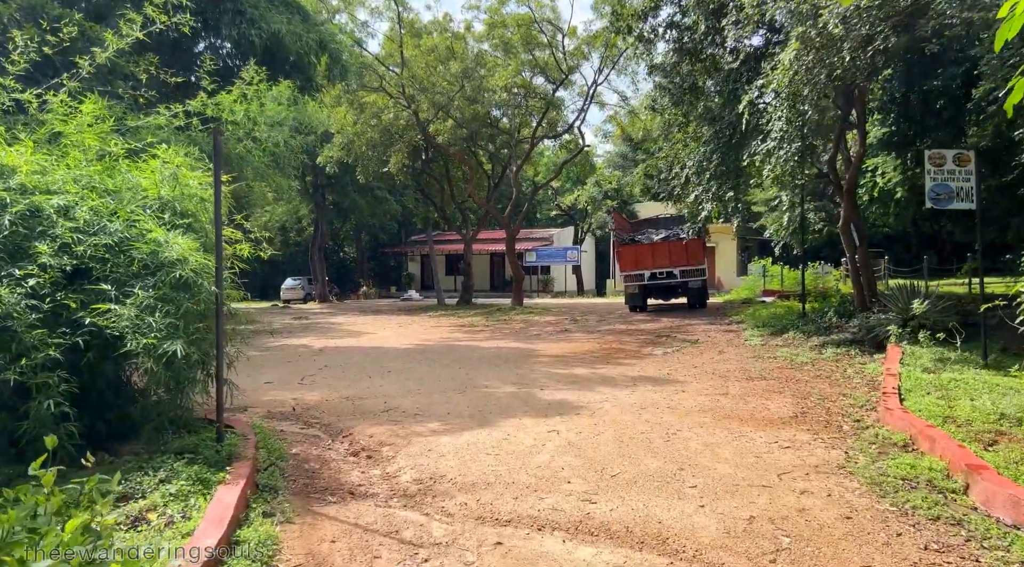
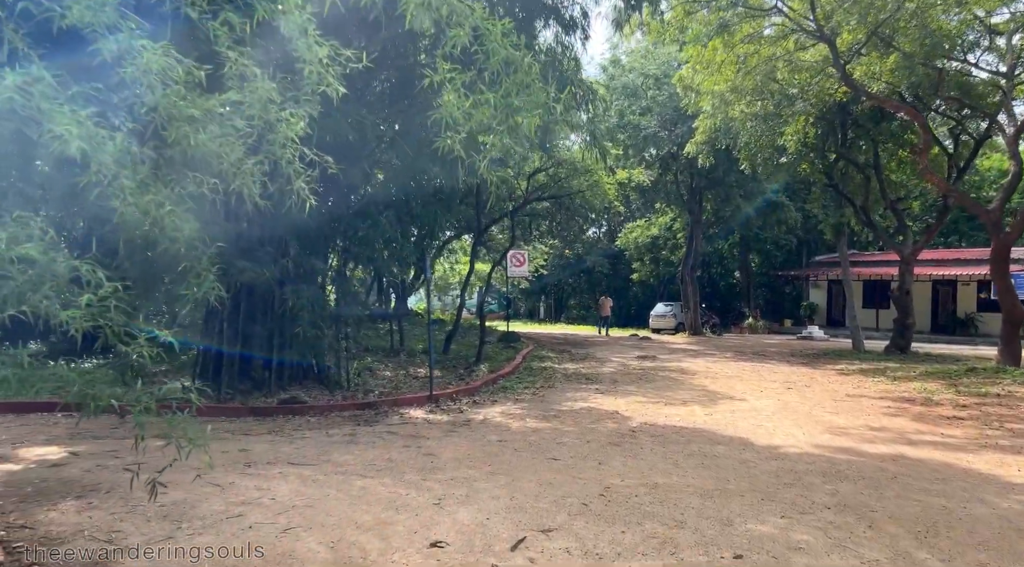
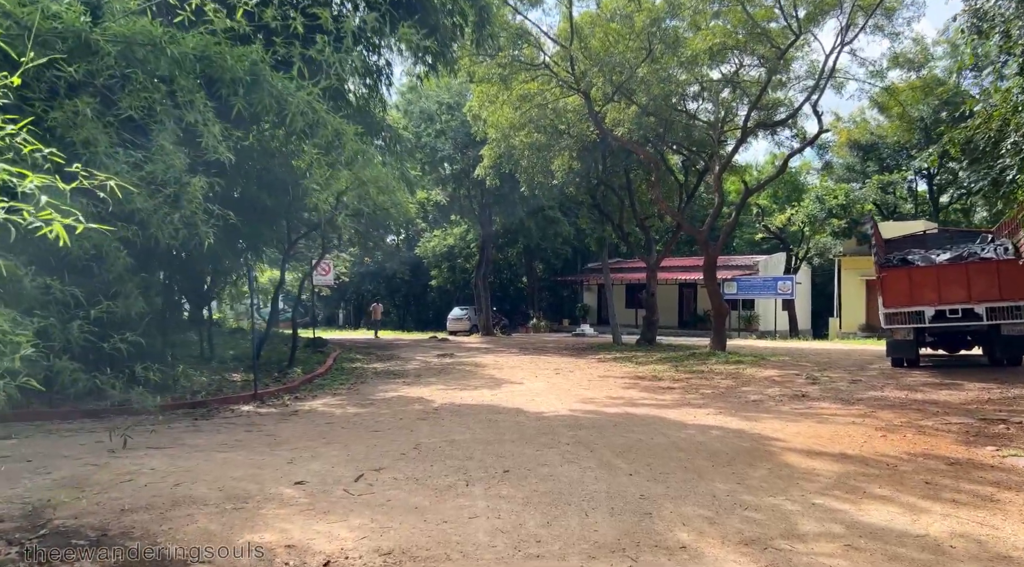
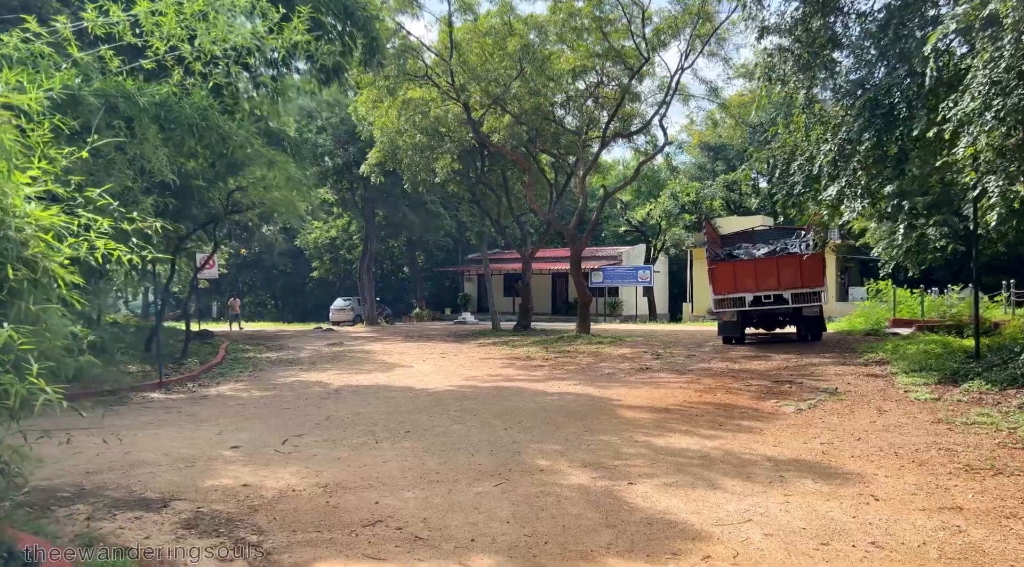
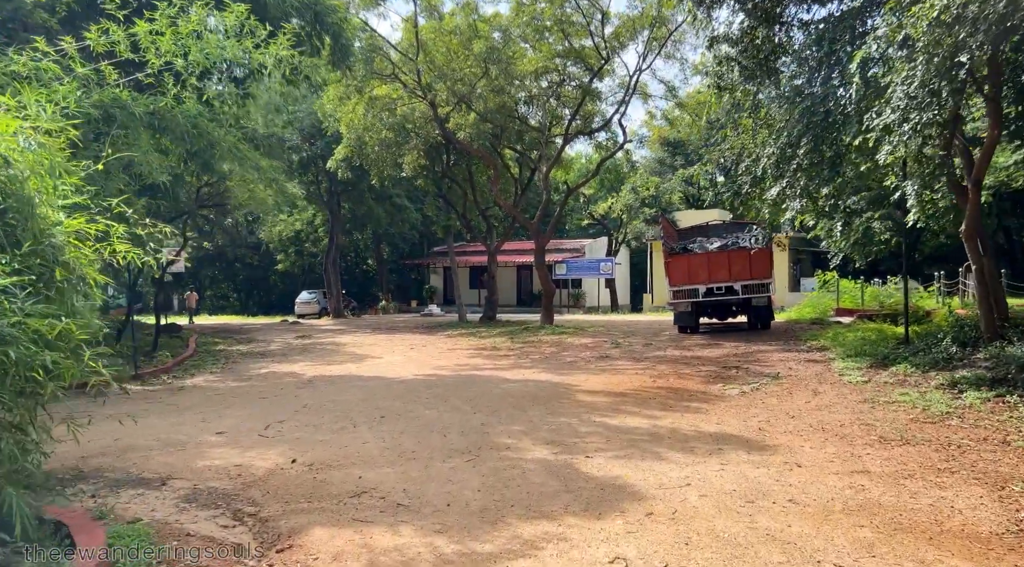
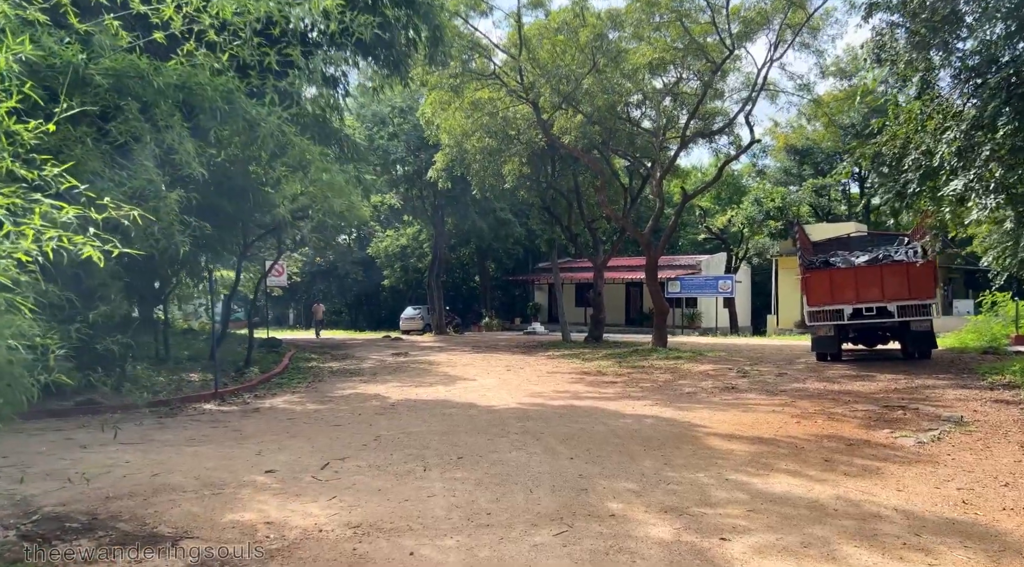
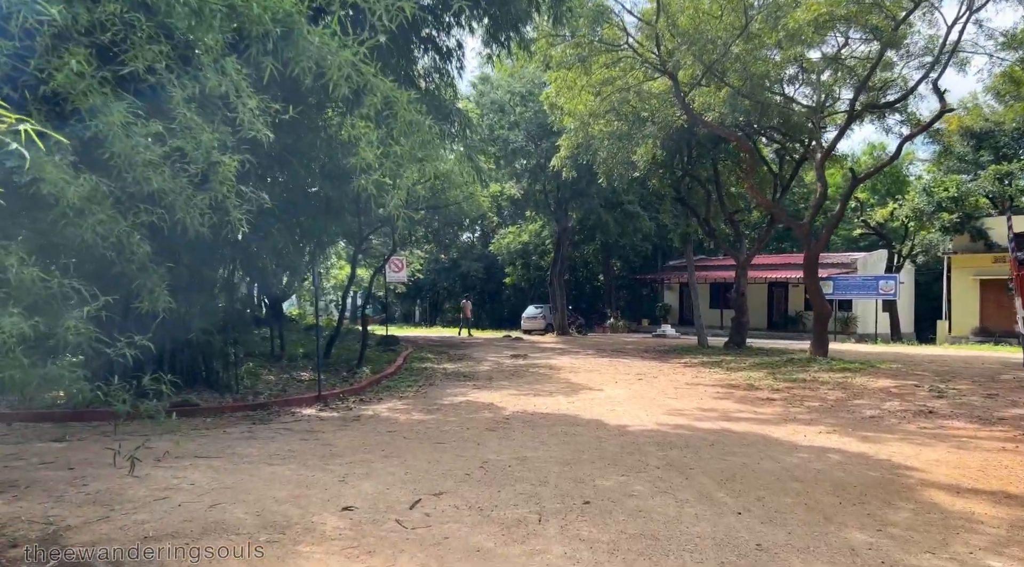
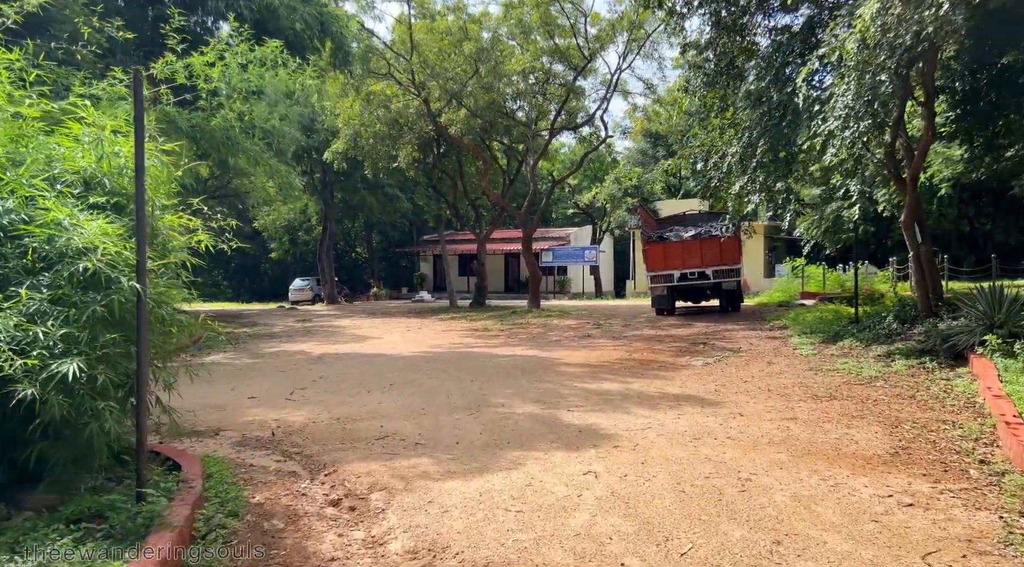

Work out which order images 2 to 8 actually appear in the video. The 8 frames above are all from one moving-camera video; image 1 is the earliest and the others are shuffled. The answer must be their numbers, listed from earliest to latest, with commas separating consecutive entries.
8, 5, 4, 6, 3, 7, 2
